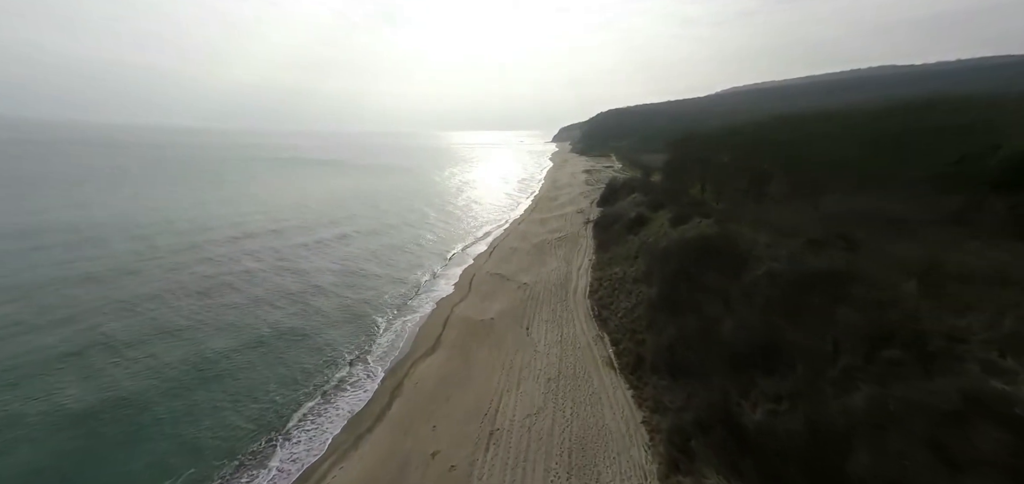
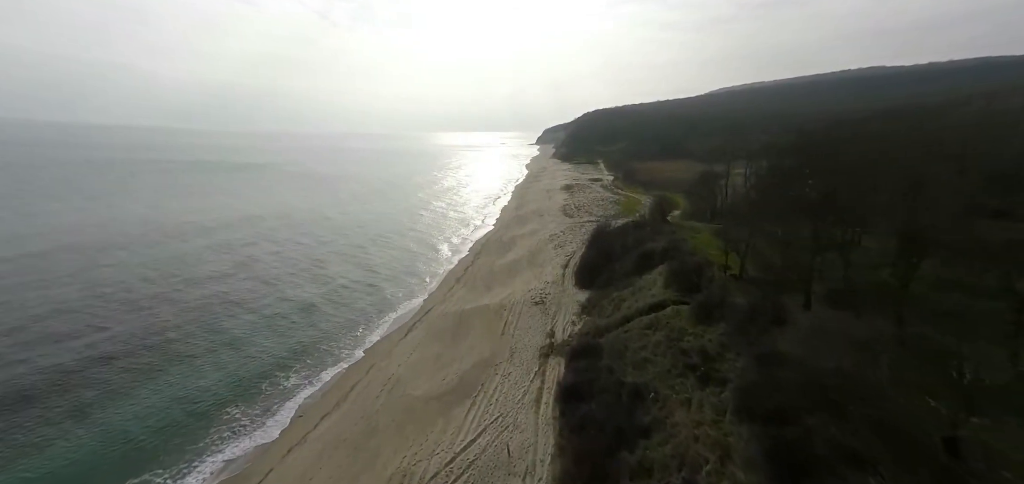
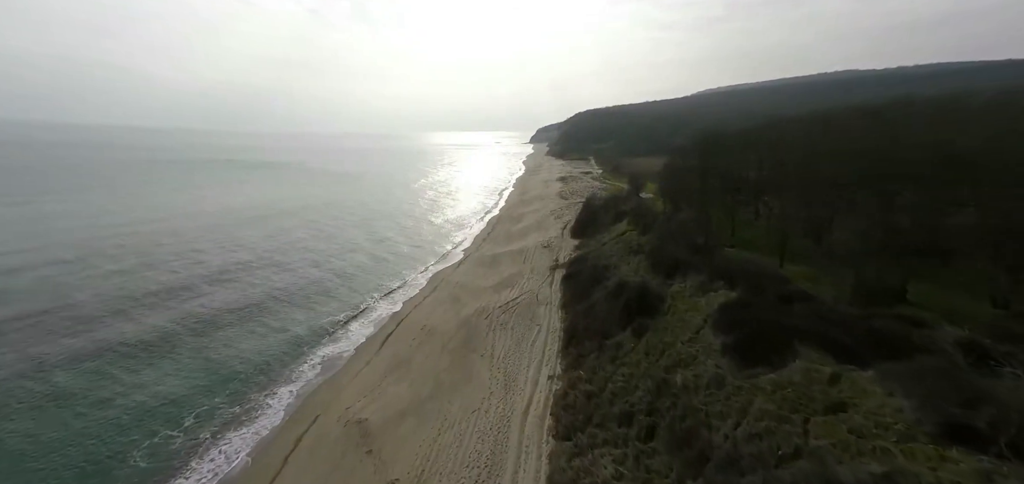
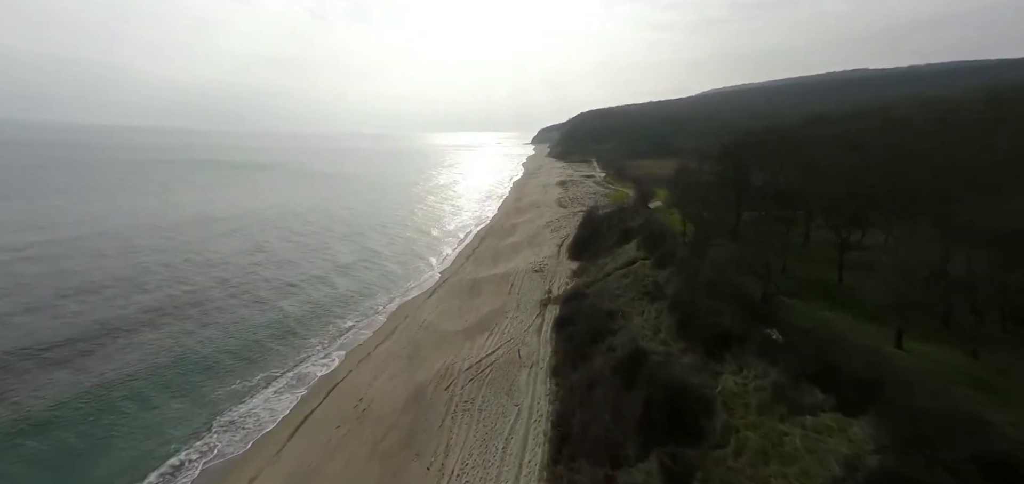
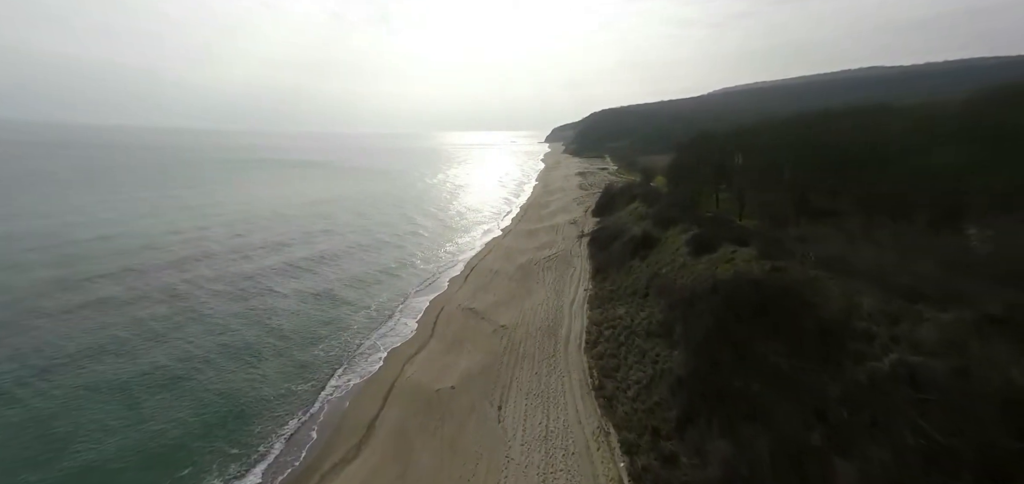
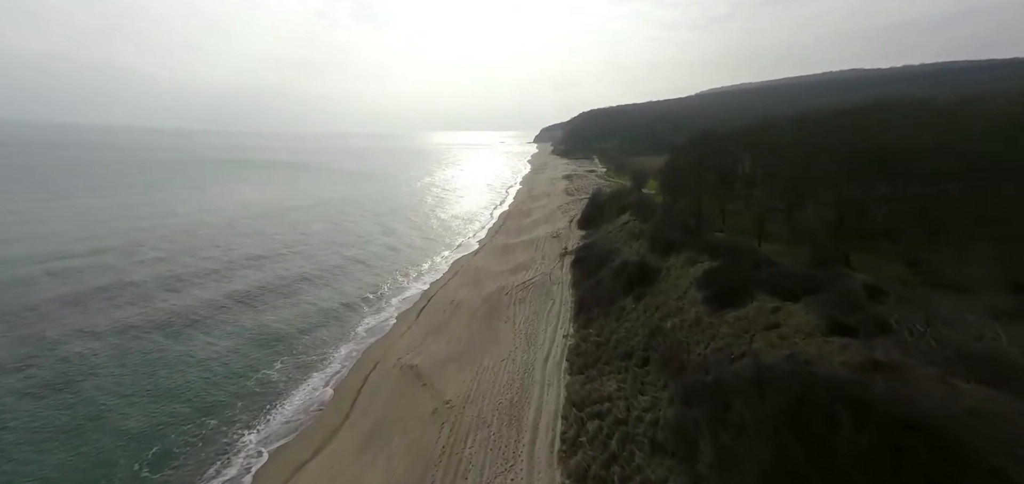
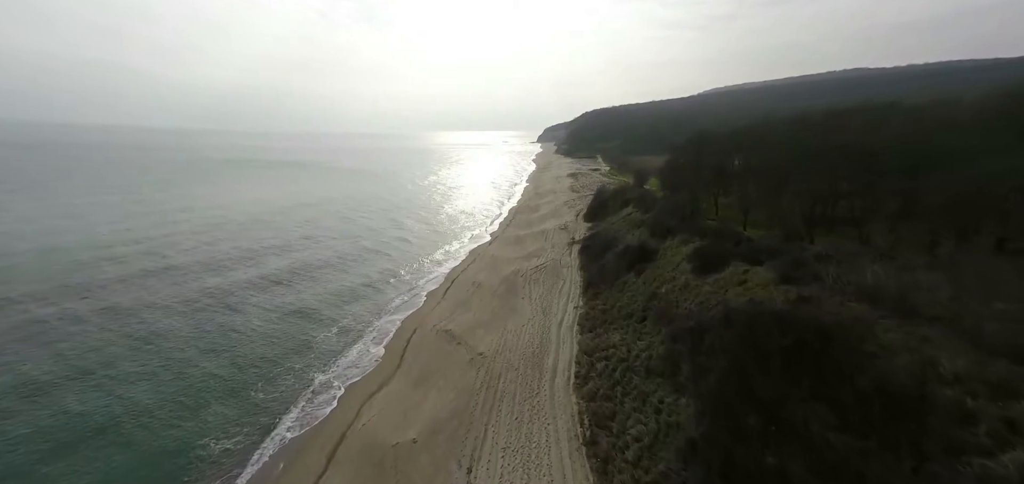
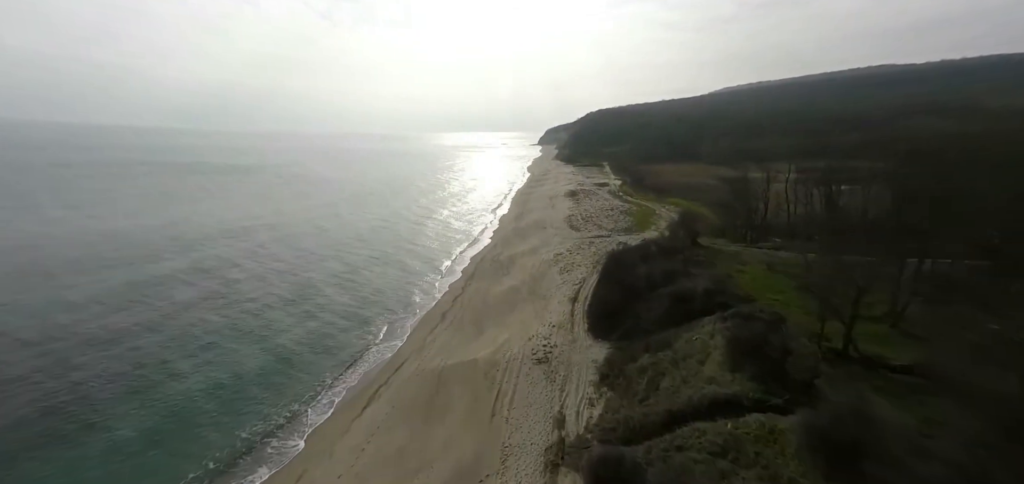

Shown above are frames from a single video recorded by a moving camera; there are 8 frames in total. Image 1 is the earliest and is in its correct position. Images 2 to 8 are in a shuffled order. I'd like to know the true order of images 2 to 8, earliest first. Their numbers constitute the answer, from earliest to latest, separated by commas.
5, 7, 6, 3, 4, 2, 8
